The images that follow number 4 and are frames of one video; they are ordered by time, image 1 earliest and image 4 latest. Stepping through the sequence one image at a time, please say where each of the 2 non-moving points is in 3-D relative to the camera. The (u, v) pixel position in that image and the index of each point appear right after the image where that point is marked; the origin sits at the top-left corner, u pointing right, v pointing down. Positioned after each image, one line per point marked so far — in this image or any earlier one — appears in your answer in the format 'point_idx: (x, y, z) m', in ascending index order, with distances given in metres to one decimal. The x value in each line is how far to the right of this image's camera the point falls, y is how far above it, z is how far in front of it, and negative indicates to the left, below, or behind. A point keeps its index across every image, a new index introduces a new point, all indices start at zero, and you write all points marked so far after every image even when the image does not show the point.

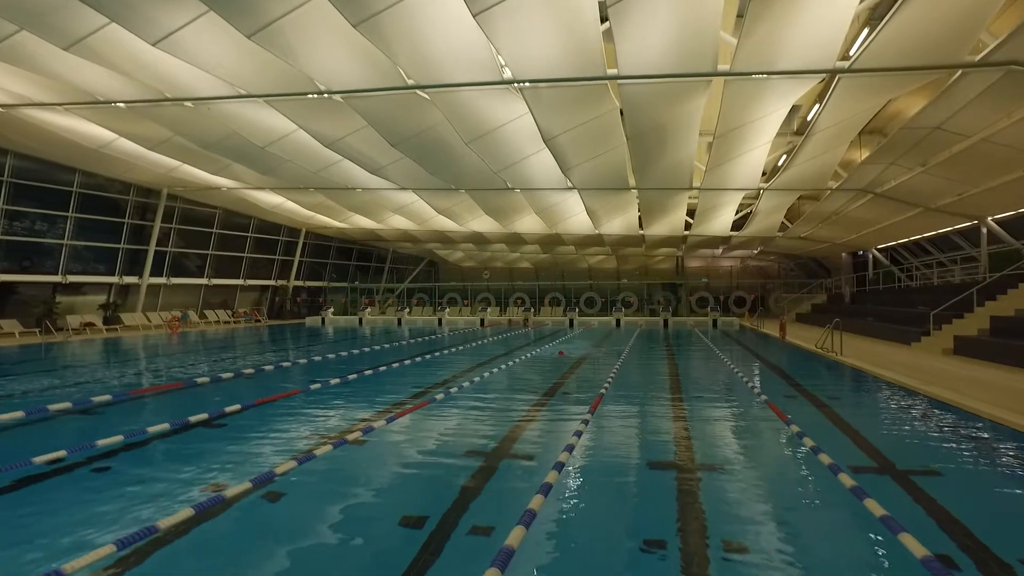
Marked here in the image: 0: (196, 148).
0: (-6.3, +2.8, +12.6) m
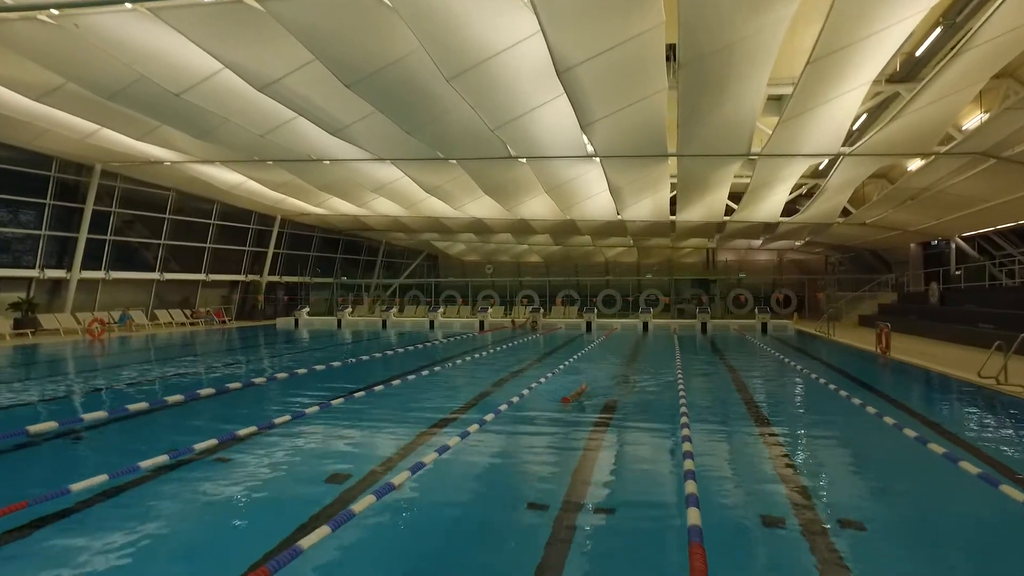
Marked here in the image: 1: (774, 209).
0: (-6.3, +2.9, +9.5) m
1: (+6.6, +2.0, +15.7) m
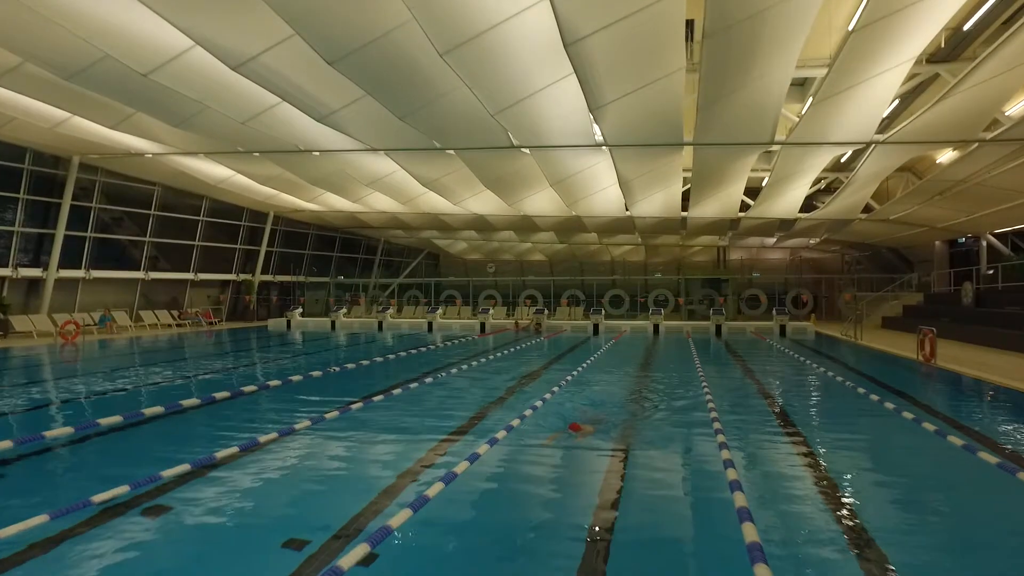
0: (-6.3, +2.9, +8.7) m
1: (+6.6, +2.0, +14.8) m
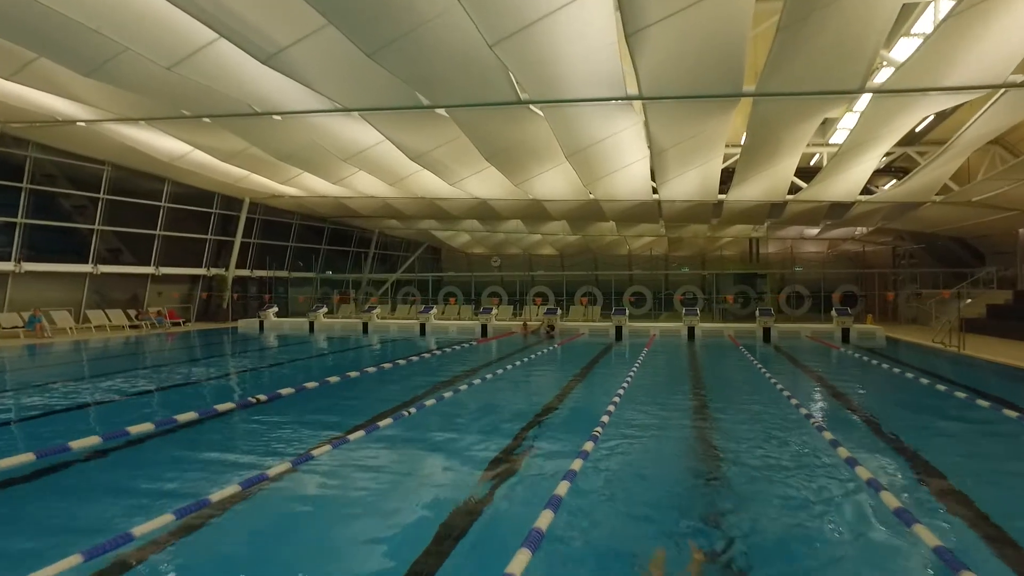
0: (-6.2, +2.9, +6.5) m
1: (+6.8, +2.0, +12.4) m
